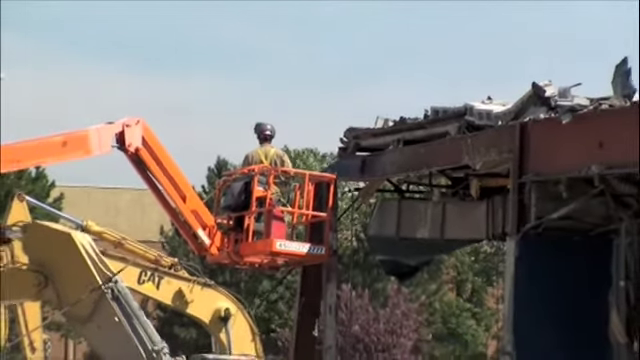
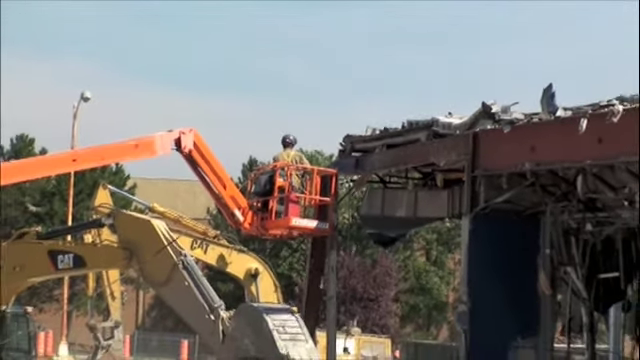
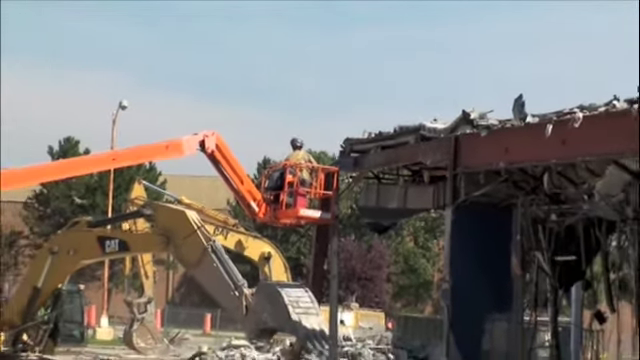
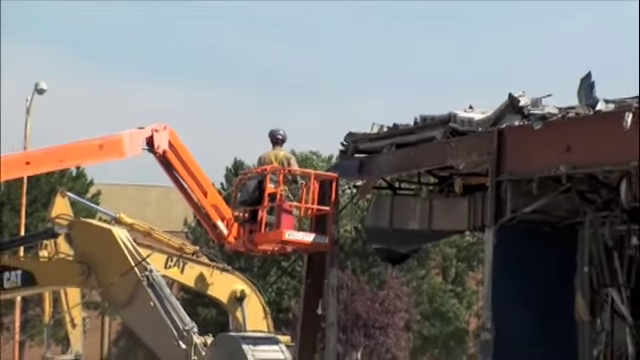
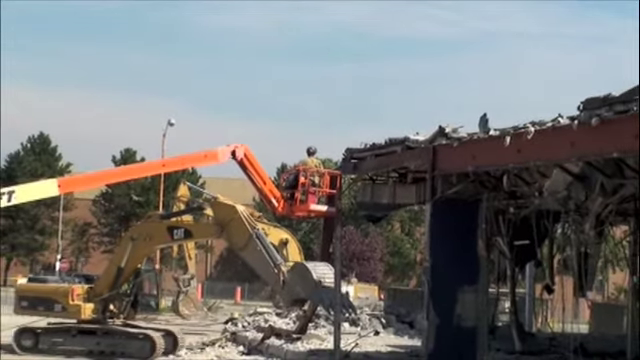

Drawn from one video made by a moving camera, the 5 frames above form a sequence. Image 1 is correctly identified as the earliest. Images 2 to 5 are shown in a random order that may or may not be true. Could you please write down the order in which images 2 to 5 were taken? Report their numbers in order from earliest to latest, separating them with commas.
4, 2, 3, 5
